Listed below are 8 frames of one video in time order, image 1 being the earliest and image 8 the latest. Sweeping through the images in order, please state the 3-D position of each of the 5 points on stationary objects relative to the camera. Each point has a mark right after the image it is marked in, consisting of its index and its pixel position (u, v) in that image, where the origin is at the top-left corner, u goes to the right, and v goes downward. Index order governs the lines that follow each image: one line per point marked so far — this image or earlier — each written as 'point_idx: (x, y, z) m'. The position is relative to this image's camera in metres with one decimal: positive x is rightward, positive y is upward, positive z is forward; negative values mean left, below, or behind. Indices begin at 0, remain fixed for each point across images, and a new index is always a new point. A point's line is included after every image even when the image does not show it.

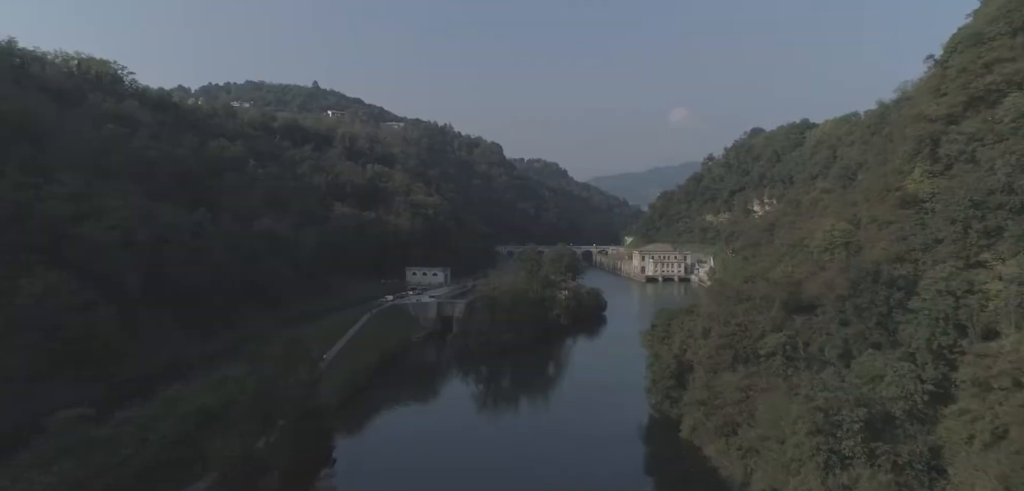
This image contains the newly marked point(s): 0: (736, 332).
0: (+7.0, -2.7, +19.5) m
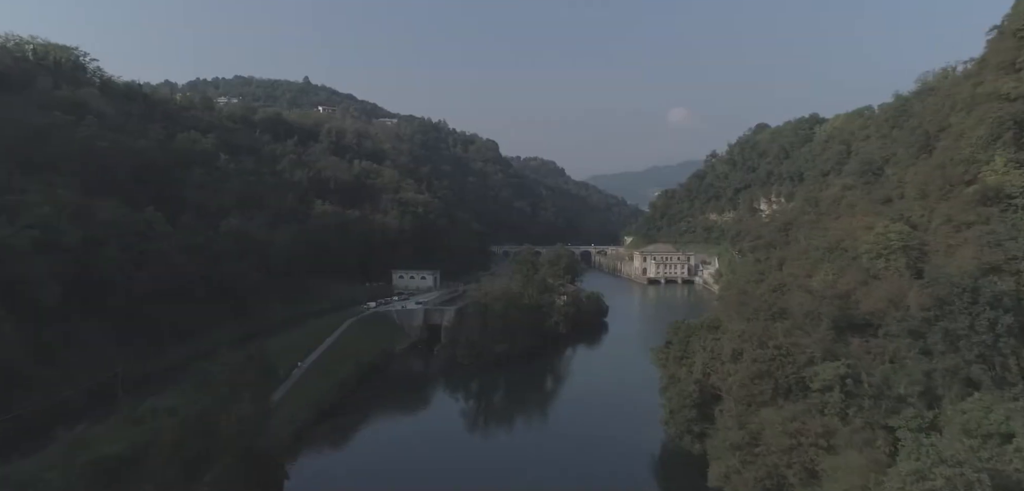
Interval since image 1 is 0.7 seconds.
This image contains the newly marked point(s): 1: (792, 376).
0: (+6.8, -2.9, +15.9) m
1: (+7.0, -3.2, +15.6) m
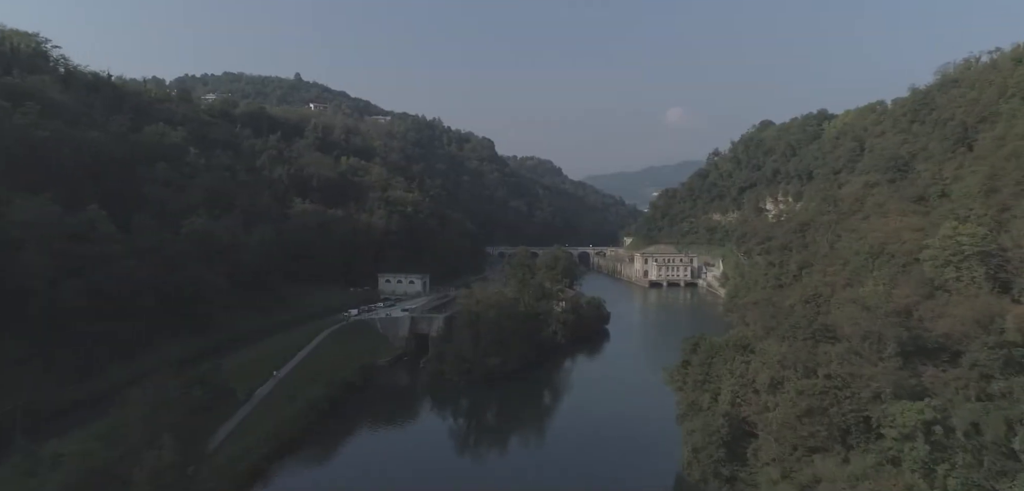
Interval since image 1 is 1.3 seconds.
0: (+6.5, -3.0, +12.8) m
1: (+6.8, -3.4, +12.5) m
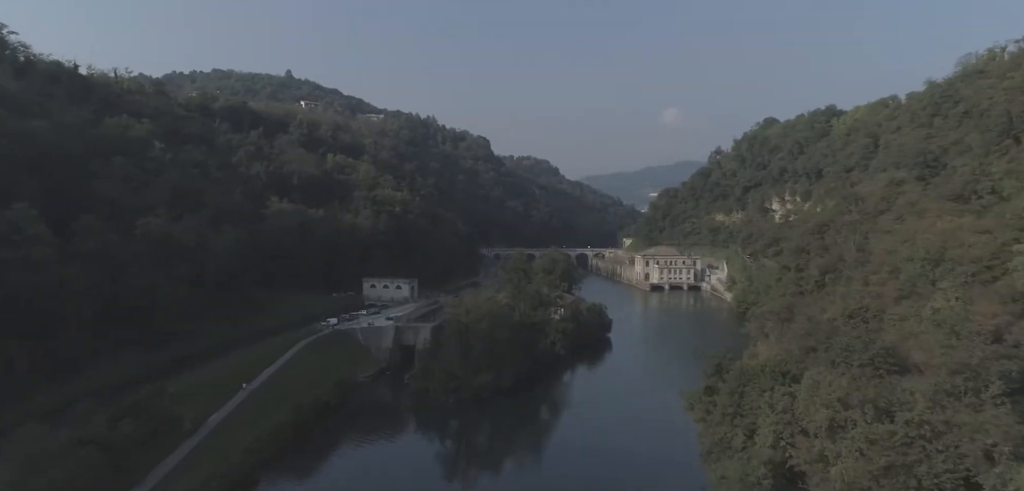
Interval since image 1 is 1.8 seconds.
0: (+6.4, -3.1, +9.7) m
1: (+6.6, -3.5, +9.4) m
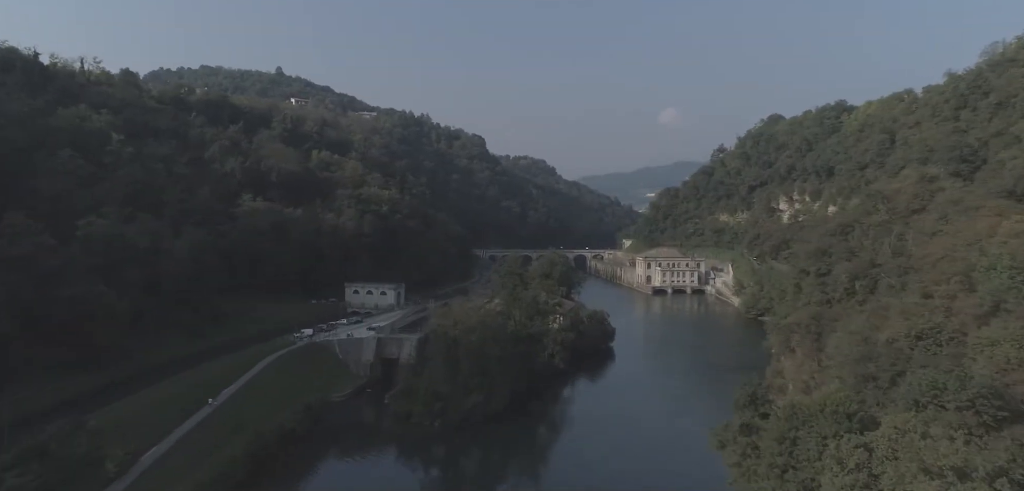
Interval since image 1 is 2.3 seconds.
0: (+6.2, -3.2, +6.6) m
1: (+6.5, -3.6, +6.3) m
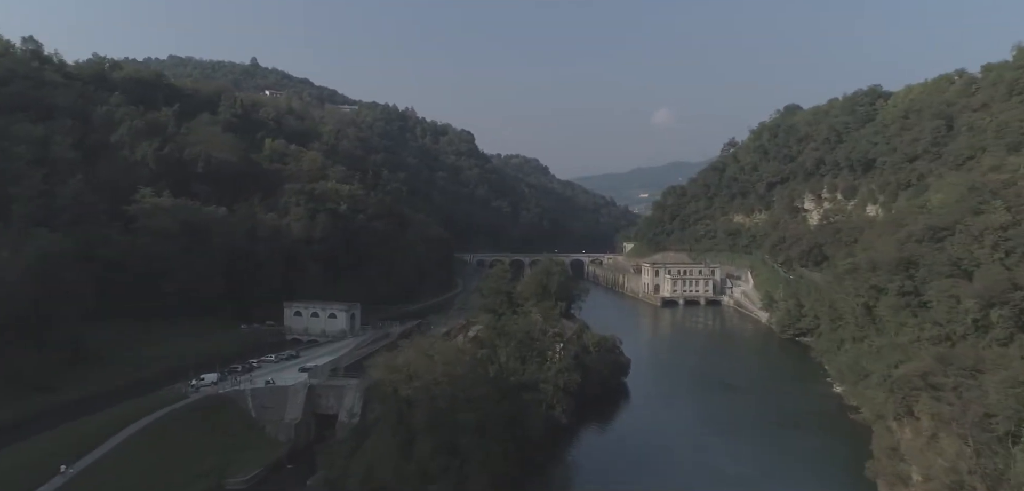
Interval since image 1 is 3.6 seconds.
0: (+5.9, -3.6, -1.6) m
1: (+6.2, -3.9, -1.9) m
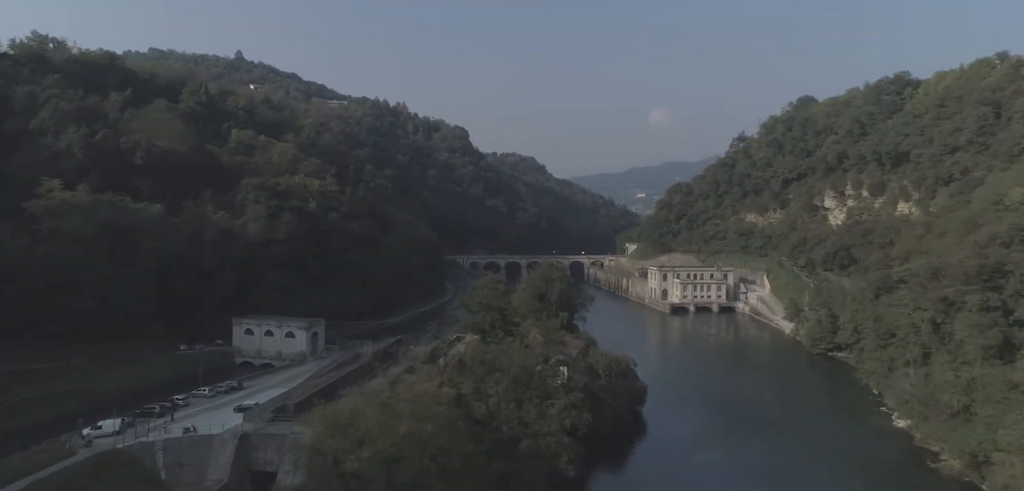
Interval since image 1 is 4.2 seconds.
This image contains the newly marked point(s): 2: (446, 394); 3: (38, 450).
0: (+5.9, -3.7, -6.5) m
1: (+6.2, -4.1, -6.7) m
2: (-1.6, -3.6, +14.4) m
3: (-11.5, -5.0, +15.5) m
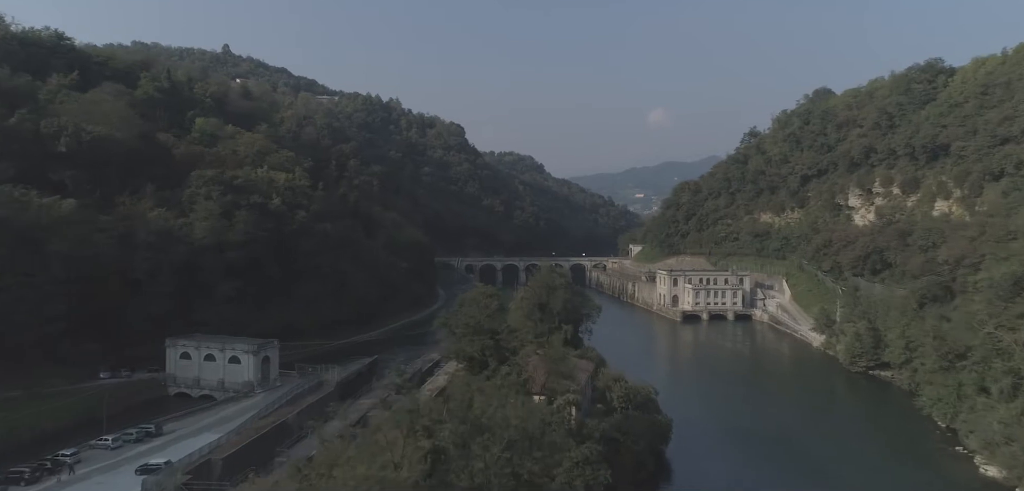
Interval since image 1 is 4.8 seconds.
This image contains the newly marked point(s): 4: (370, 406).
0: (+5.8, -3.9, -11.0) m
1: (+6.1, -4.2, -11.2) m
2: (-1.7, -3.8, +9.9) m
3: (-11.6, -5.2, +11.0) m
4: (-4.0, -4.5, +17.4) m
